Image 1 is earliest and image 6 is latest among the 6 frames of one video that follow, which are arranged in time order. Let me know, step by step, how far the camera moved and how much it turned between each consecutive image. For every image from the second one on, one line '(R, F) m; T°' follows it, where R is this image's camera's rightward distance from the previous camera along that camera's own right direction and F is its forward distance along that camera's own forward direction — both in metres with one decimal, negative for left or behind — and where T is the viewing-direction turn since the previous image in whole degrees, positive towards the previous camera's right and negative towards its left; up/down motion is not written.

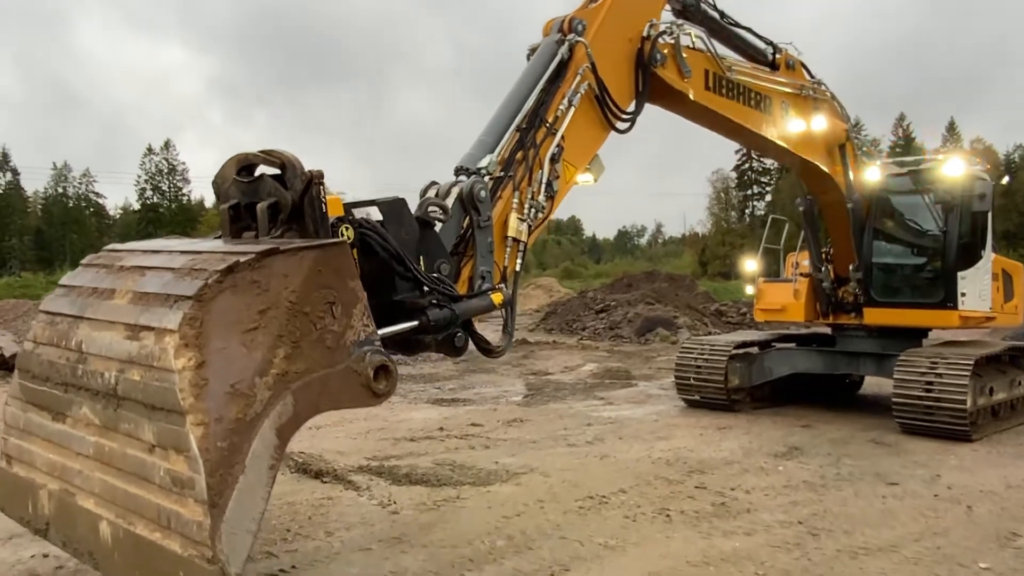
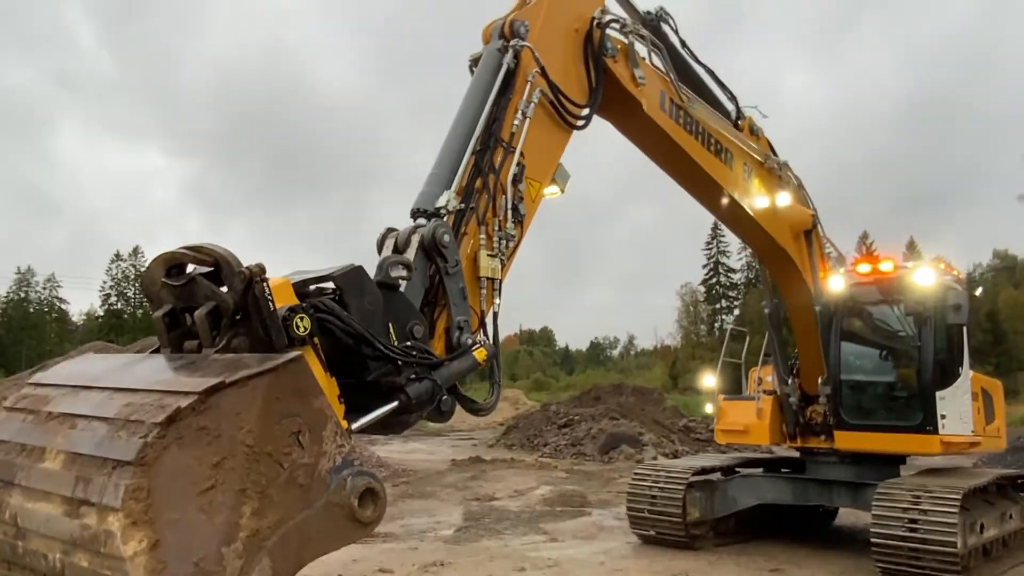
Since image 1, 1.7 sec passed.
(+0.7, +0.5) m; -1°
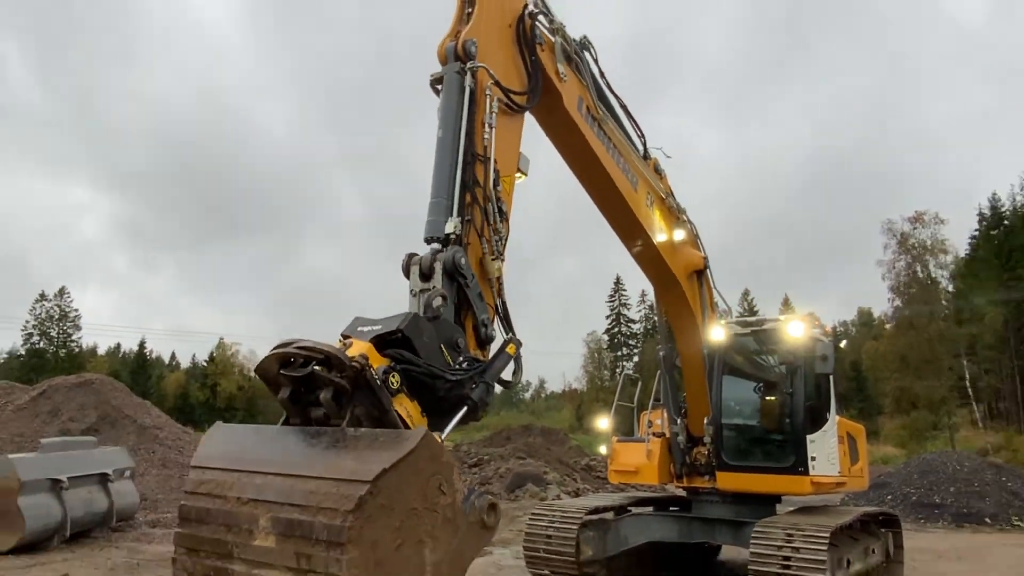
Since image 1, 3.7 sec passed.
(+0.5, -0.4) m; +3°
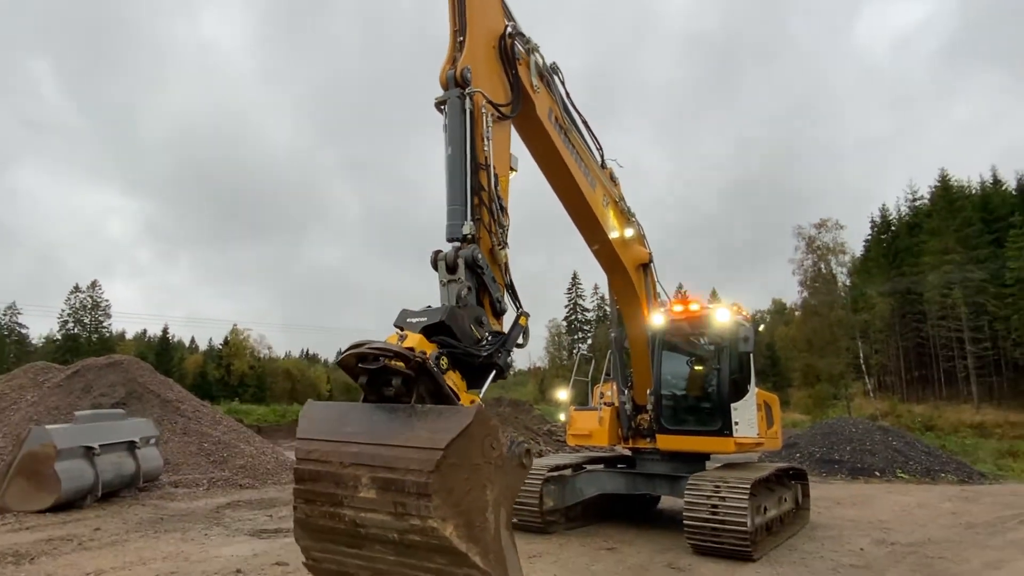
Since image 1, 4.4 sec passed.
(+0.3, -1.3) m; 0°
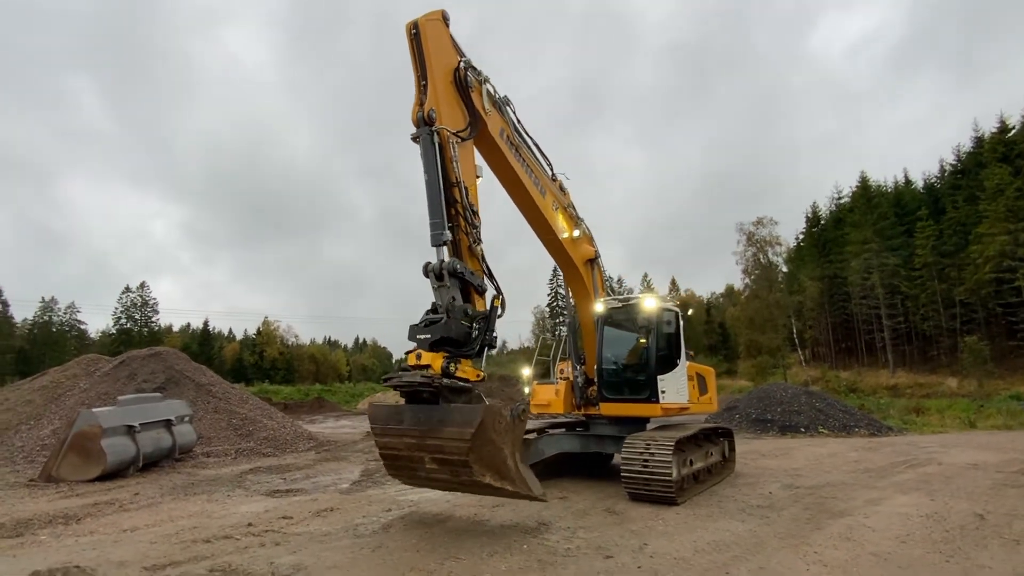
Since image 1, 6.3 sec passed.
(+0.9, -1.4) m; -3°
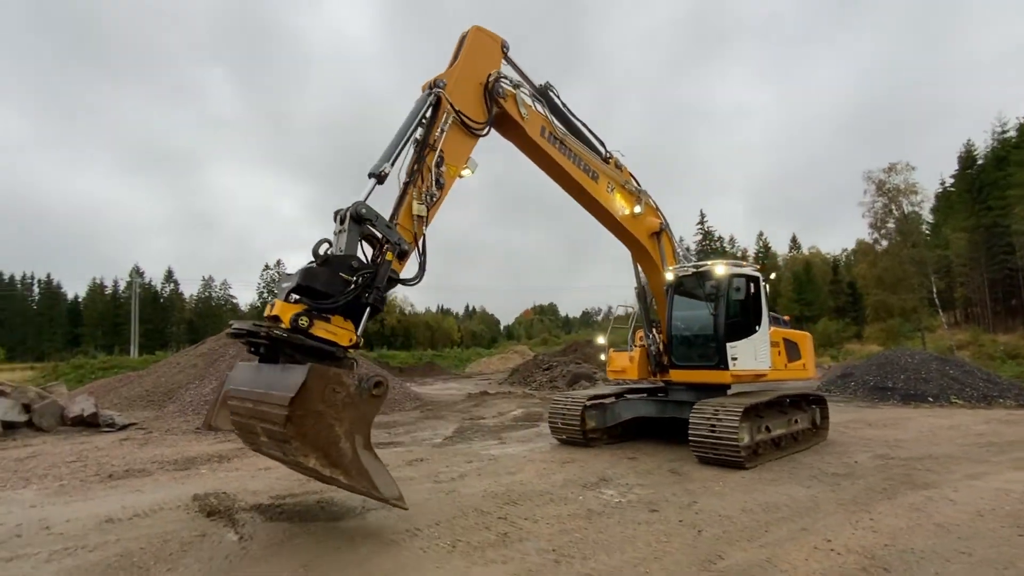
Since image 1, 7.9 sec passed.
(+1.4, +0.6) m; -14°
